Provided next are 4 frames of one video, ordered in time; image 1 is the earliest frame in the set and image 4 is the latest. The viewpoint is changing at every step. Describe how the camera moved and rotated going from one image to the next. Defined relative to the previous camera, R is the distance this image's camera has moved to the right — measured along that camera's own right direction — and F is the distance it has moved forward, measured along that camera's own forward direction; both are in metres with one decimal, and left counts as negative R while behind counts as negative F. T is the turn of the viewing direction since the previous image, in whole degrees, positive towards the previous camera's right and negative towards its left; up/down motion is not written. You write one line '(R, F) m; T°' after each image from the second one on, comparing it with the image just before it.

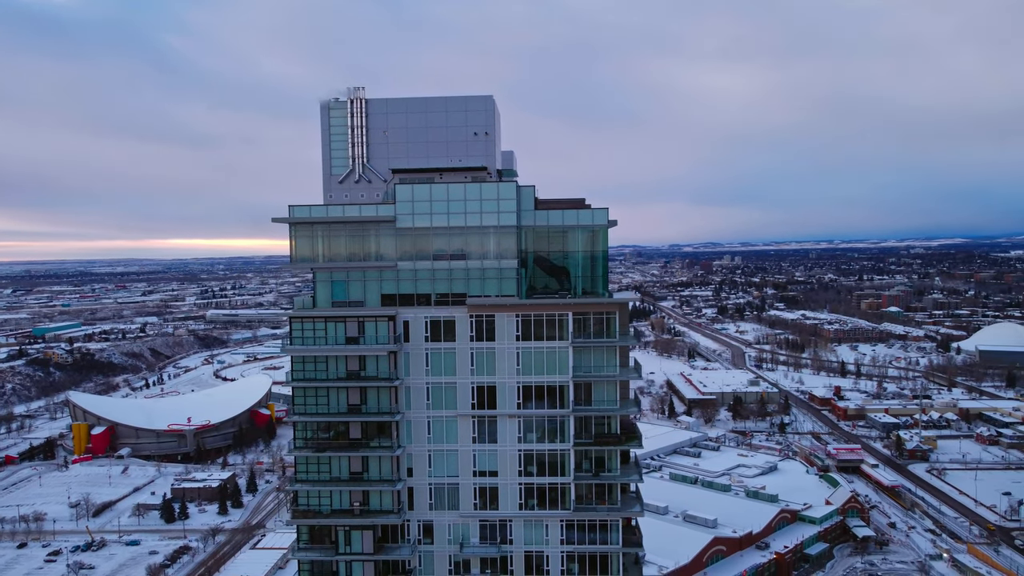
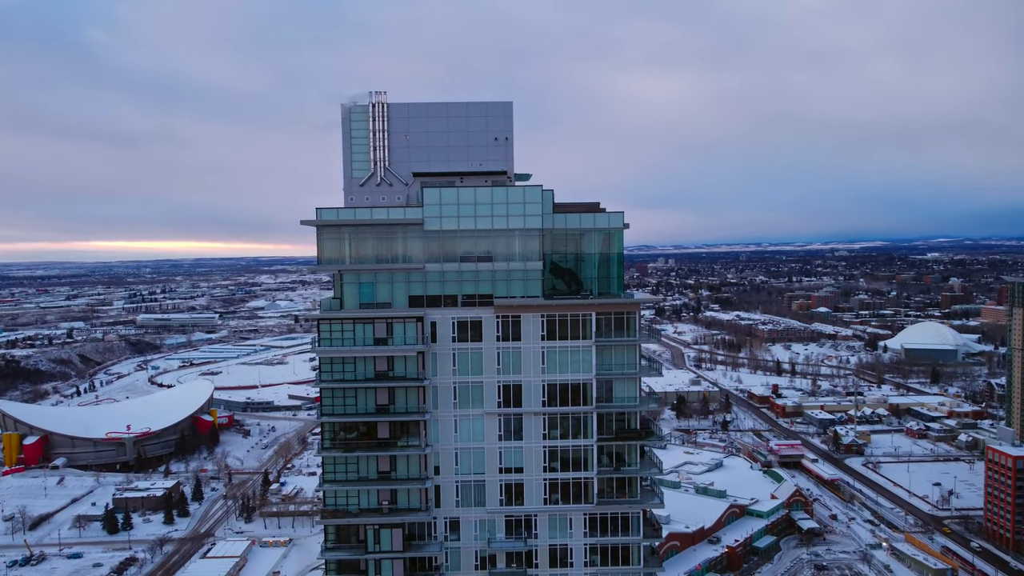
(-1.2, -0.2) m; +5°
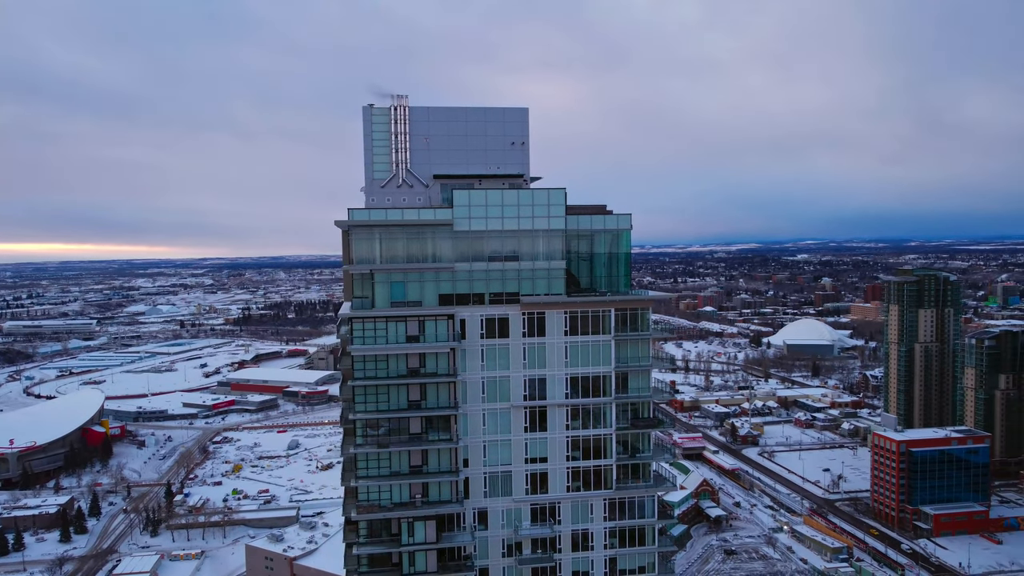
(-1.8, -0.3) m; +8°
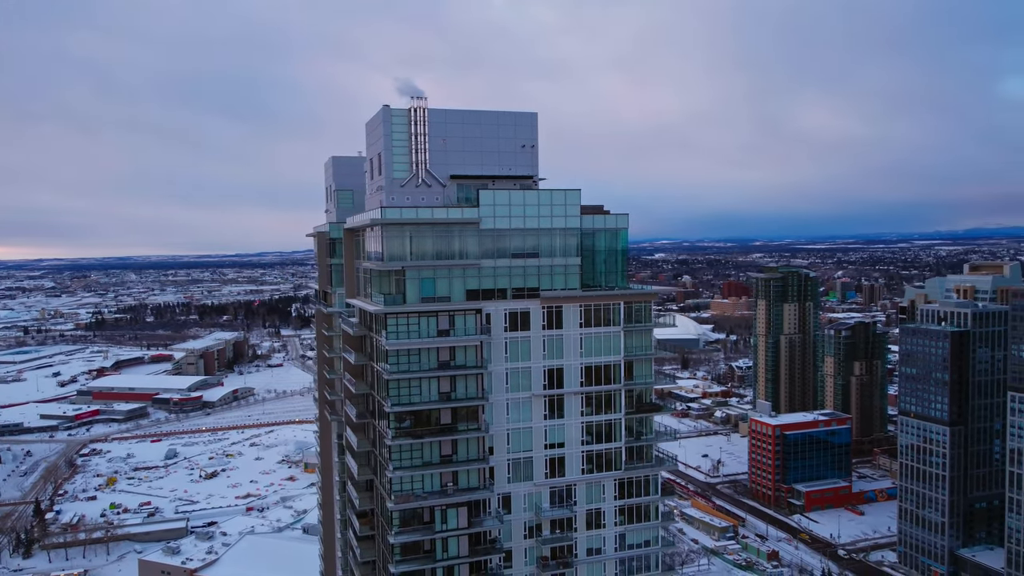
(-2.2, -0.4) m; +10°
